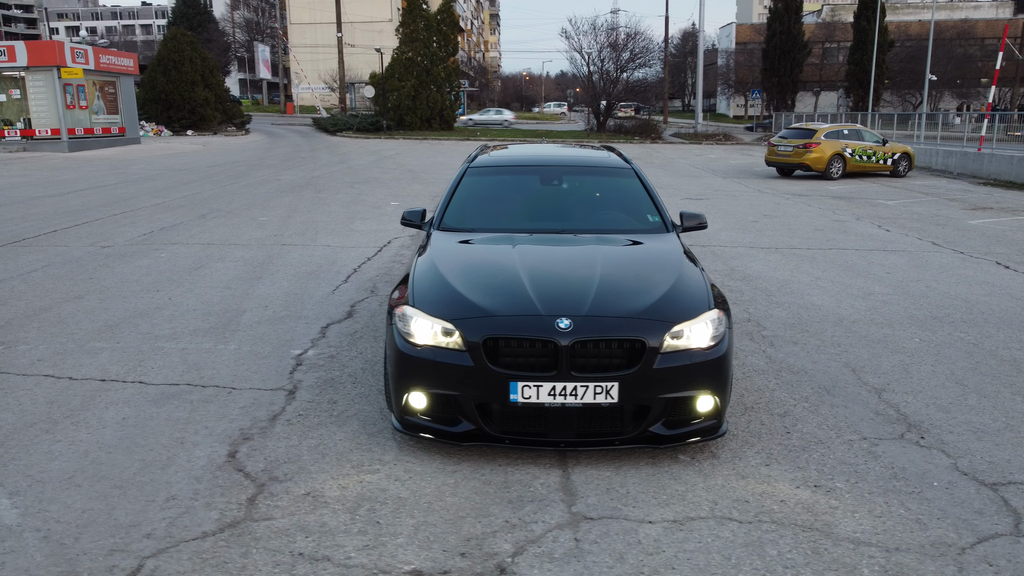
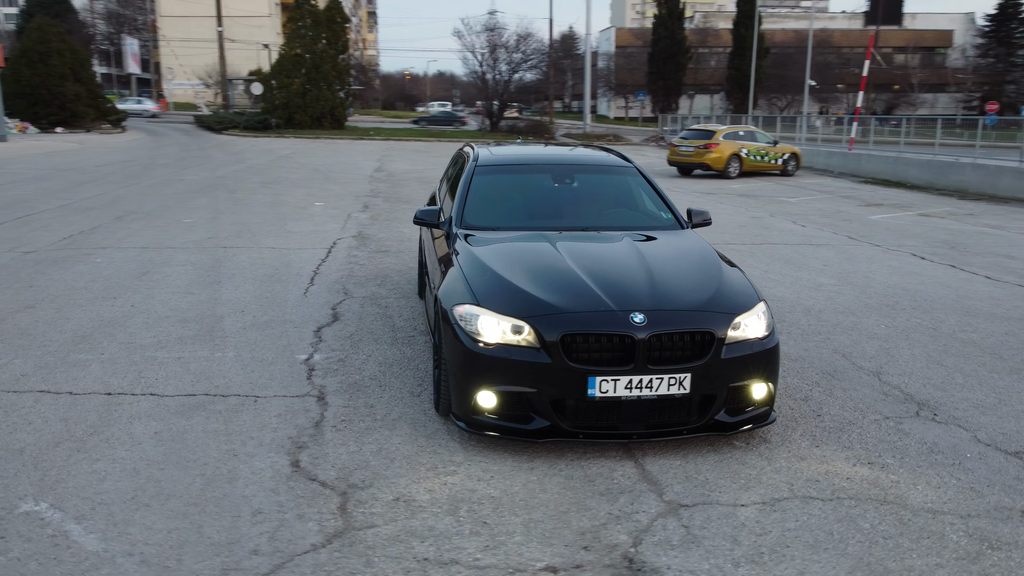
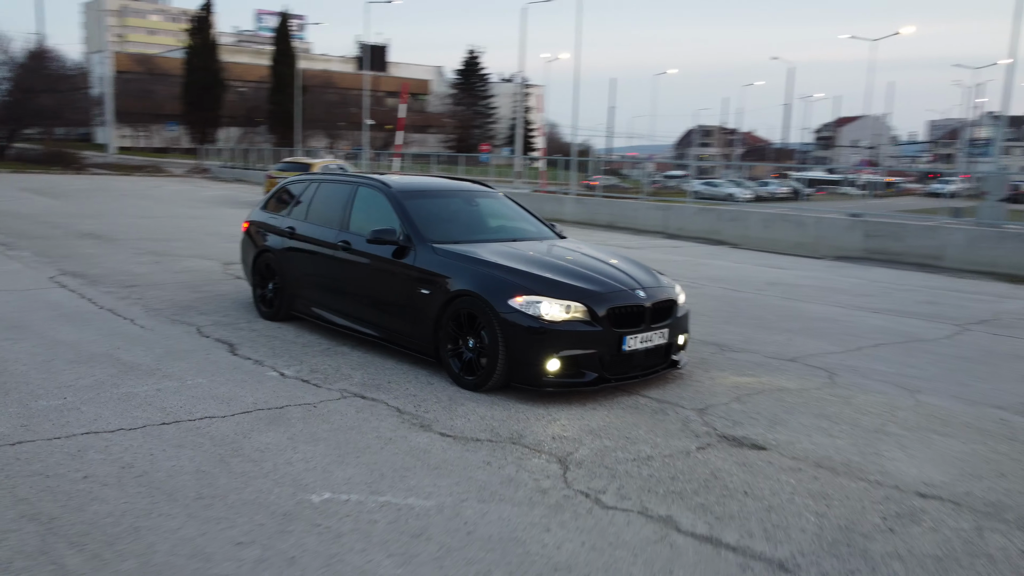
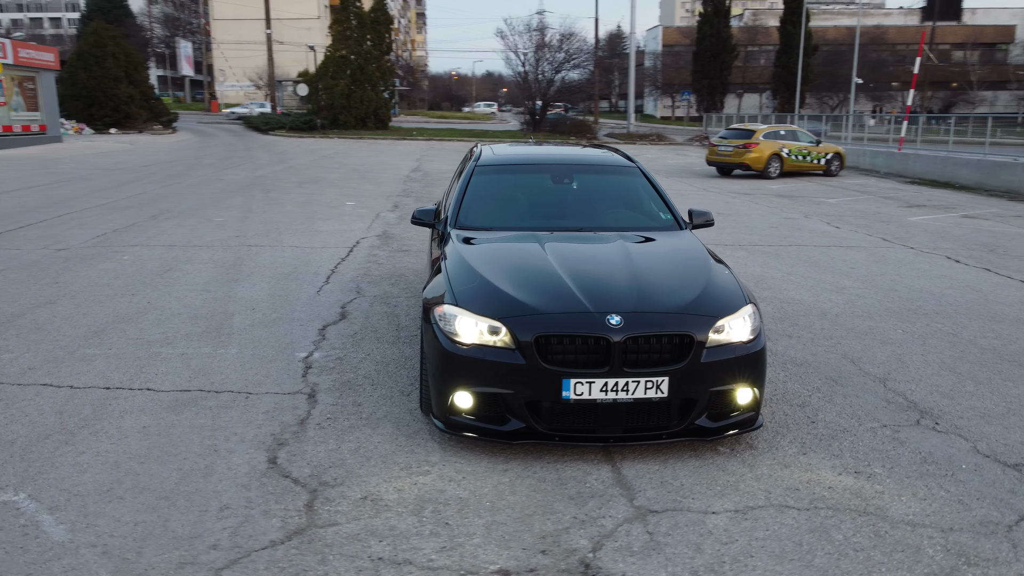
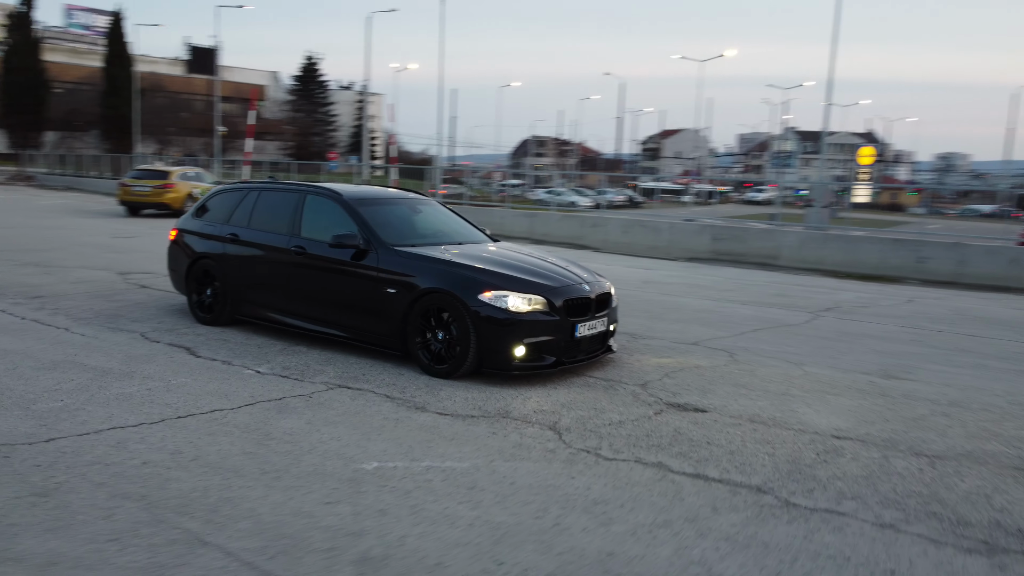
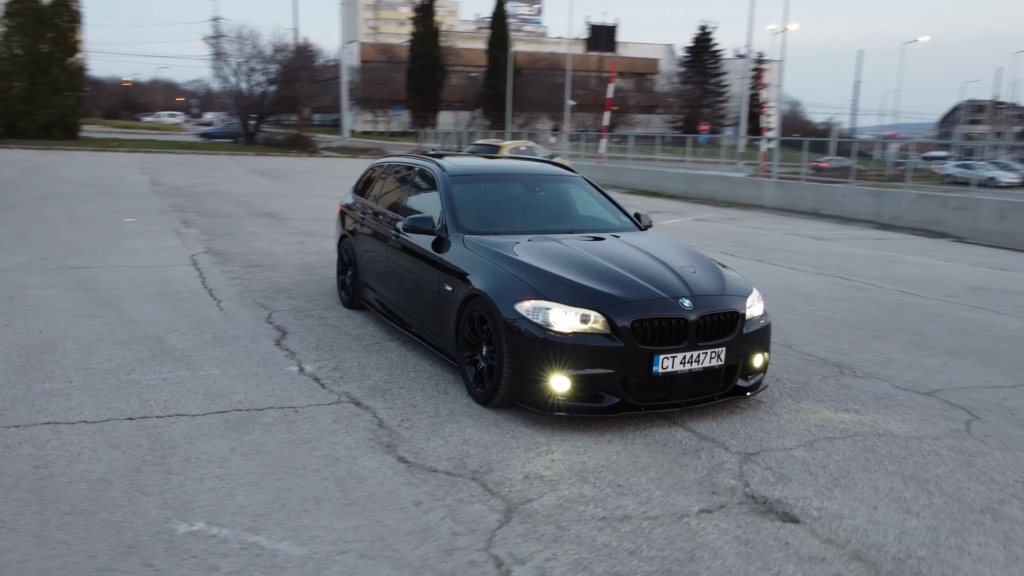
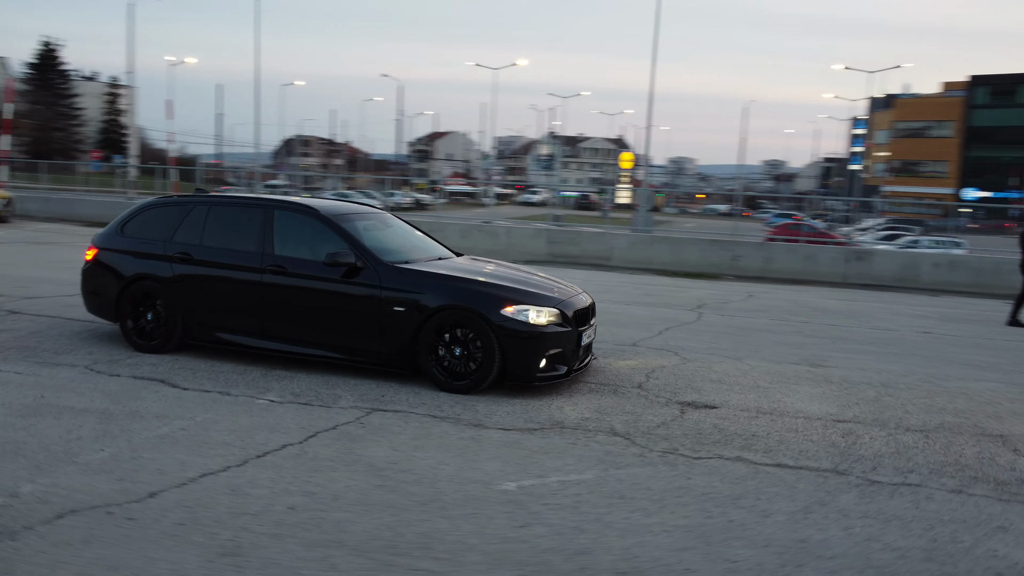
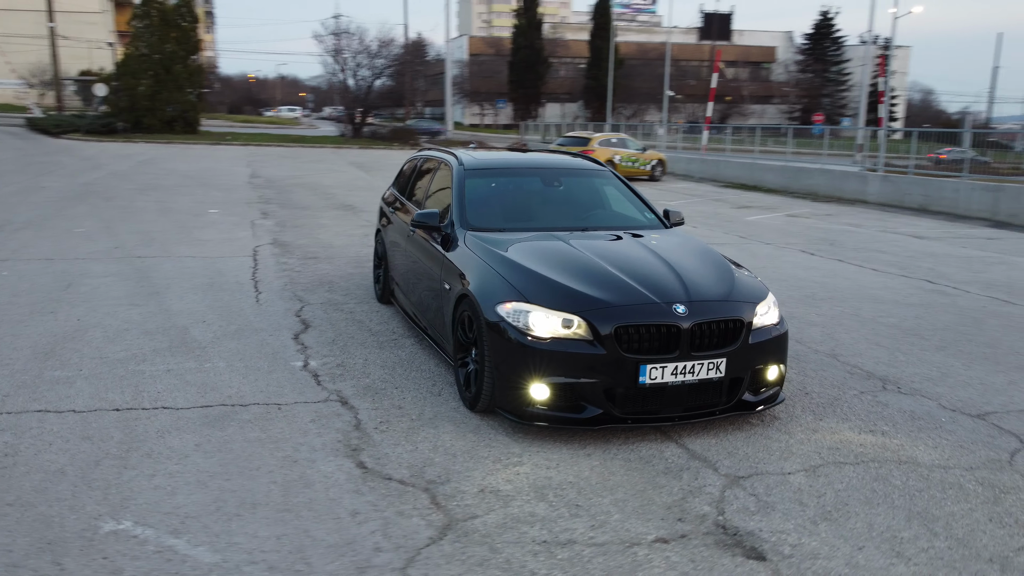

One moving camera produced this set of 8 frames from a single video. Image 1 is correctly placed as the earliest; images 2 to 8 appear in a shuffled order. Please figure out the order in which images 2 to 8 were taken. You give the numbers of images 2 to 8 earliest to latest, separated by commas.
4, 2, 8, 6, 3, 5, 7
